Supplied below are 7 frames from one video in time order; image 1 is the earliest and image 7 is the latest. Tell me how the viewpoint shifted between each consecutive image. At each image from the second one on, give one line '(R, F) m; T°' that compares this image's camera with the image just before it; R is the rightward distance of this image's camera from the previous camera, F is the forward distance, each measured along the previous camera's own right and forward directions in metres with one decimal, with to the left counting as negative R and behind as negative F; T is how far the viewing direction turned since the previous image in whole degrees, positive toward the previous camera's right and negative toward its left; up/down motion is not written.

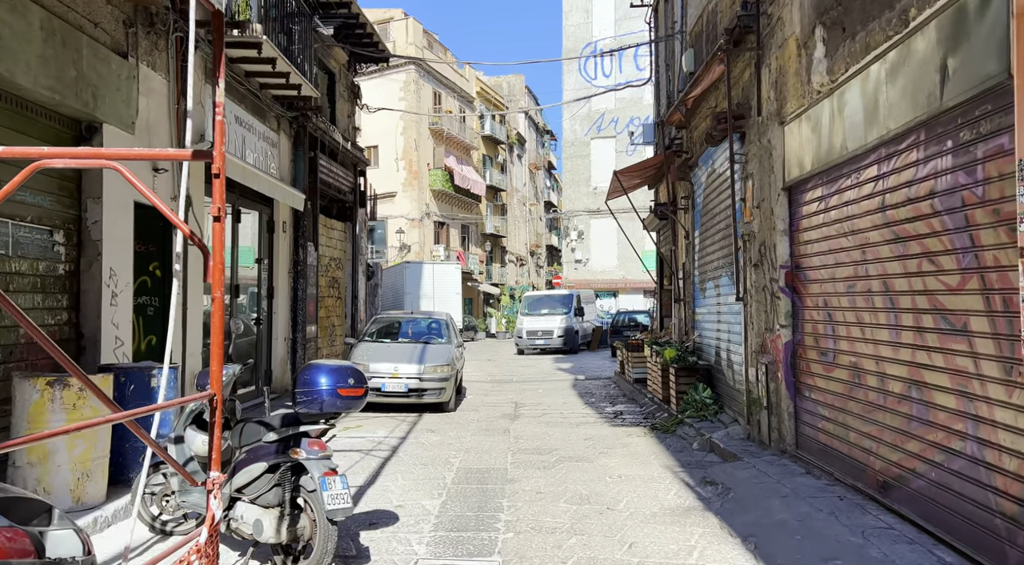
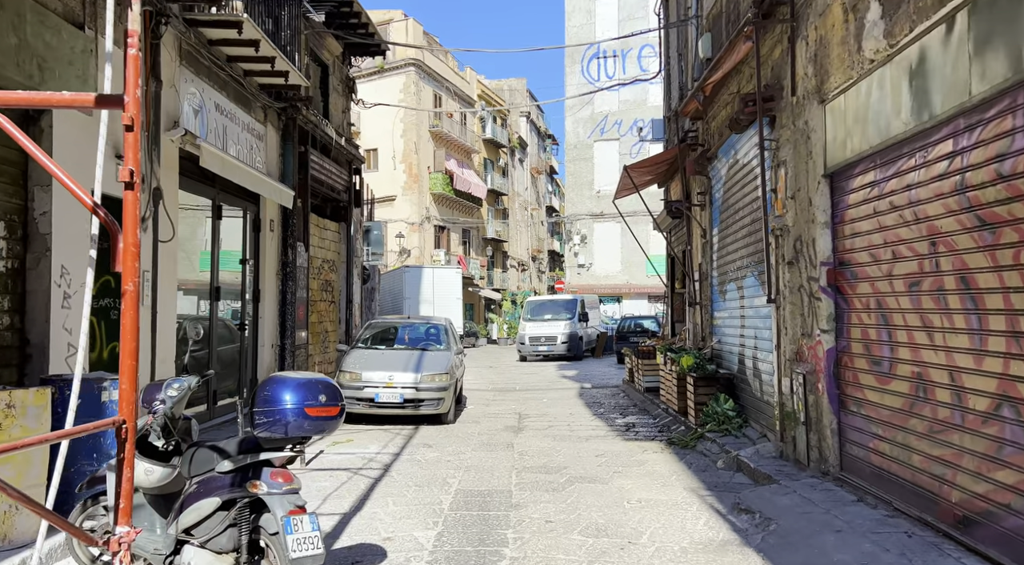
(0.0, +0.8) m; 0°
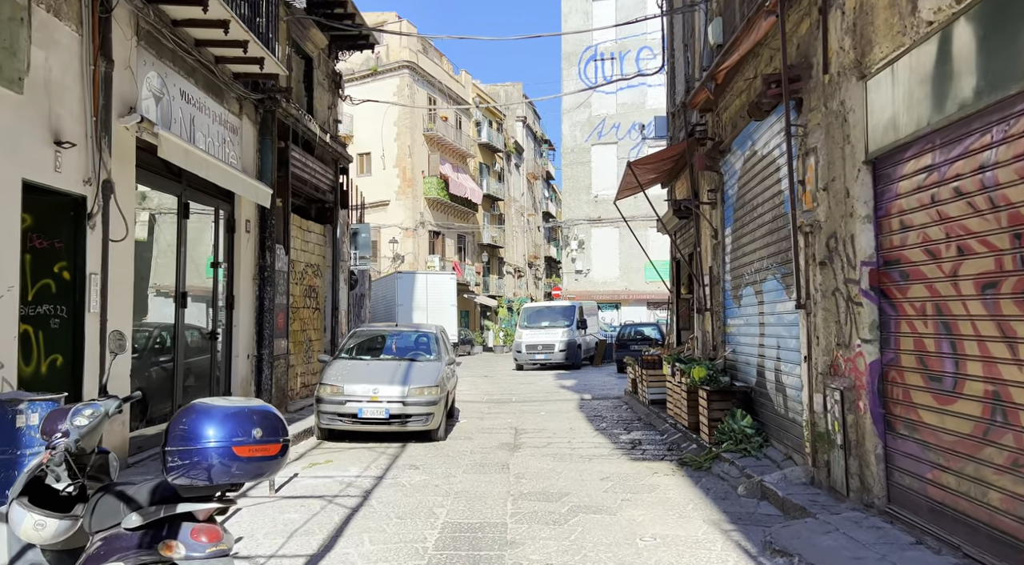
(0.0, +0.8) m; 0°
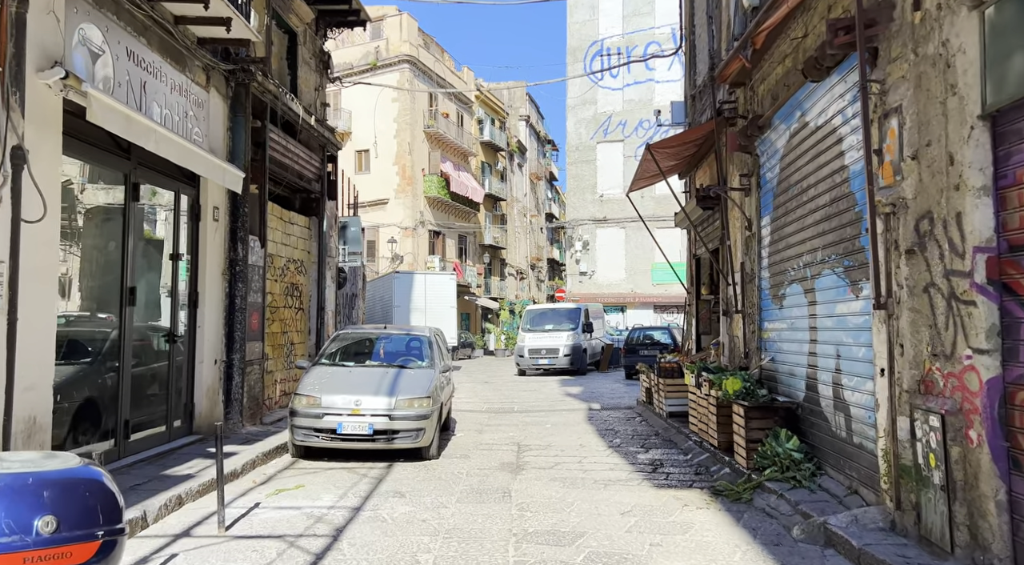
(0.0, +1.3) m; 0°
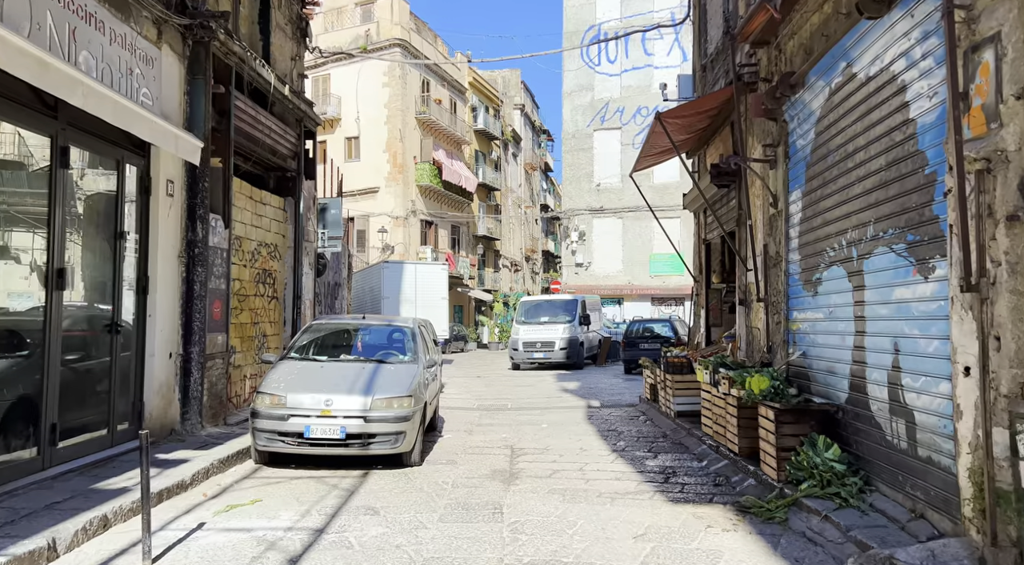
(0.0, +1.1) m; 0°
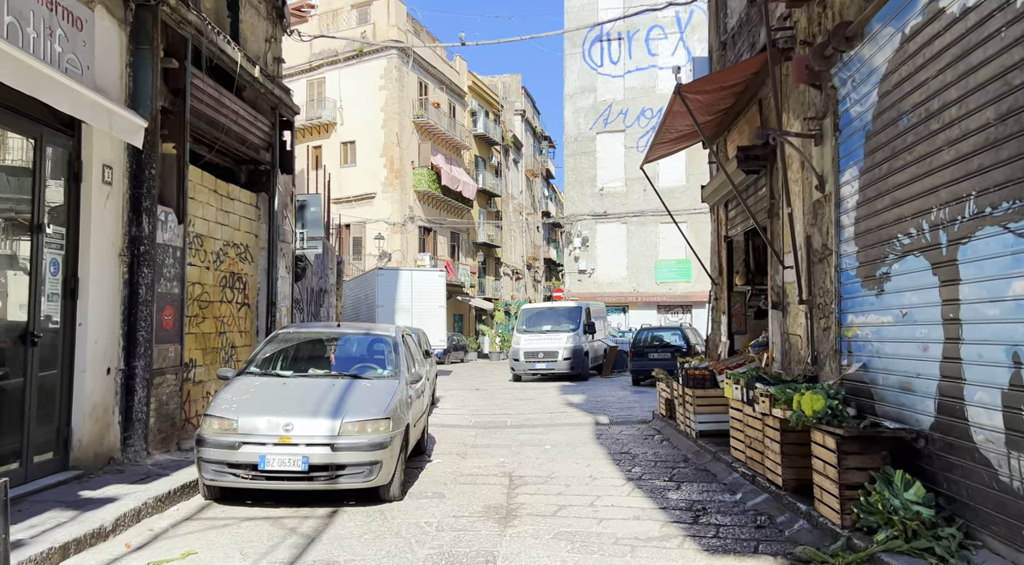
(0.0, +1.2) m; 0°
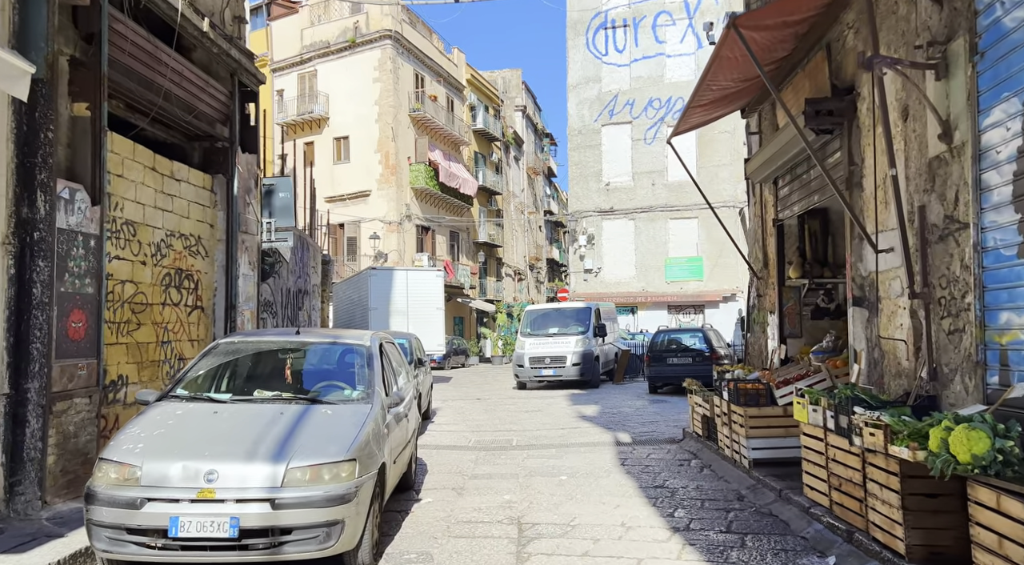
(0.0, +1.8) m; 0°
